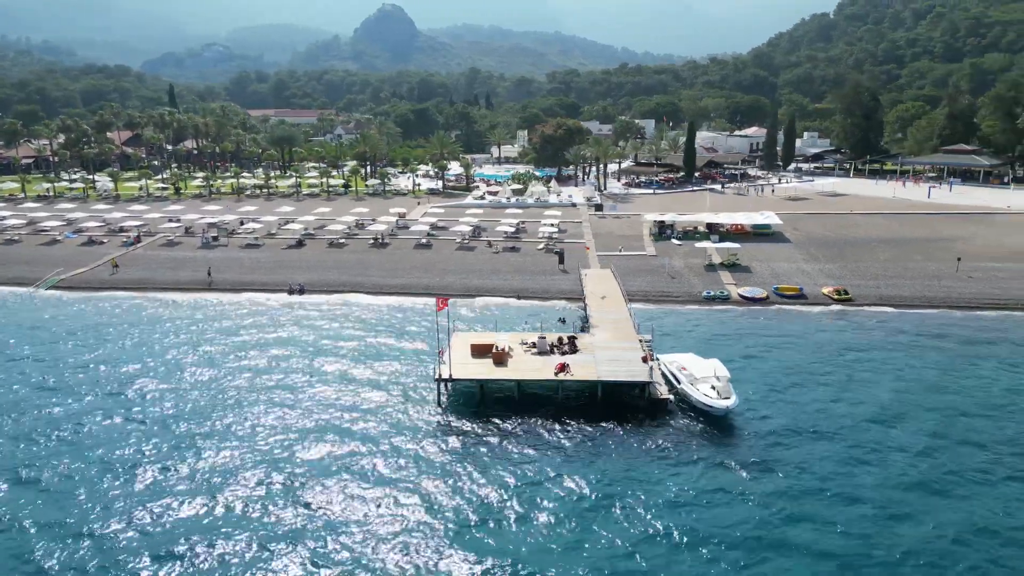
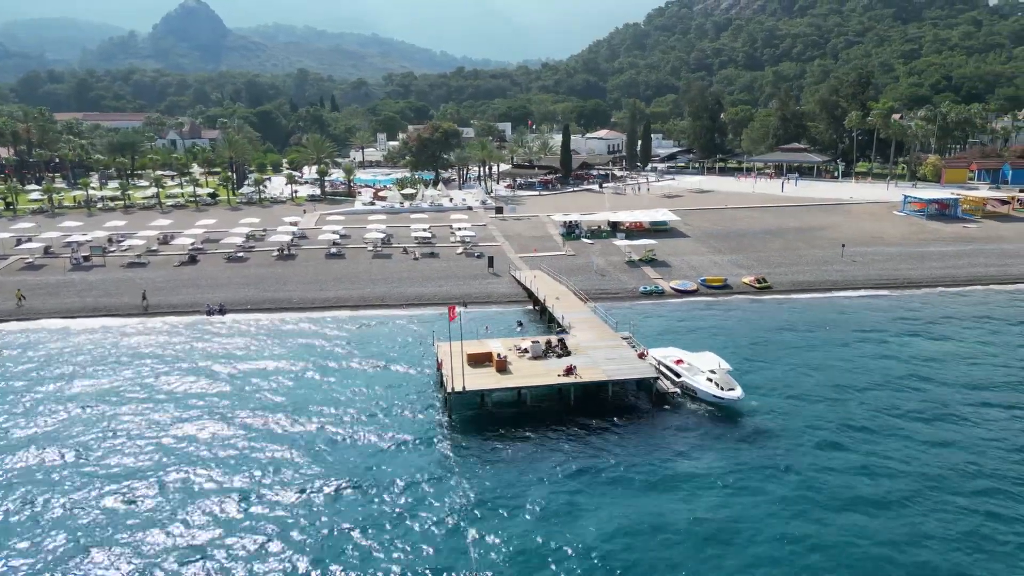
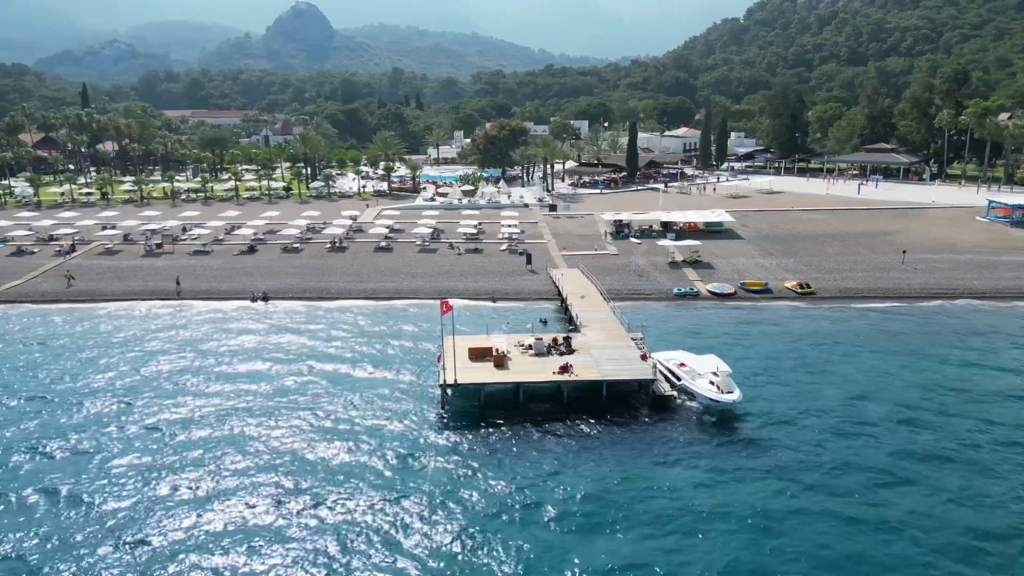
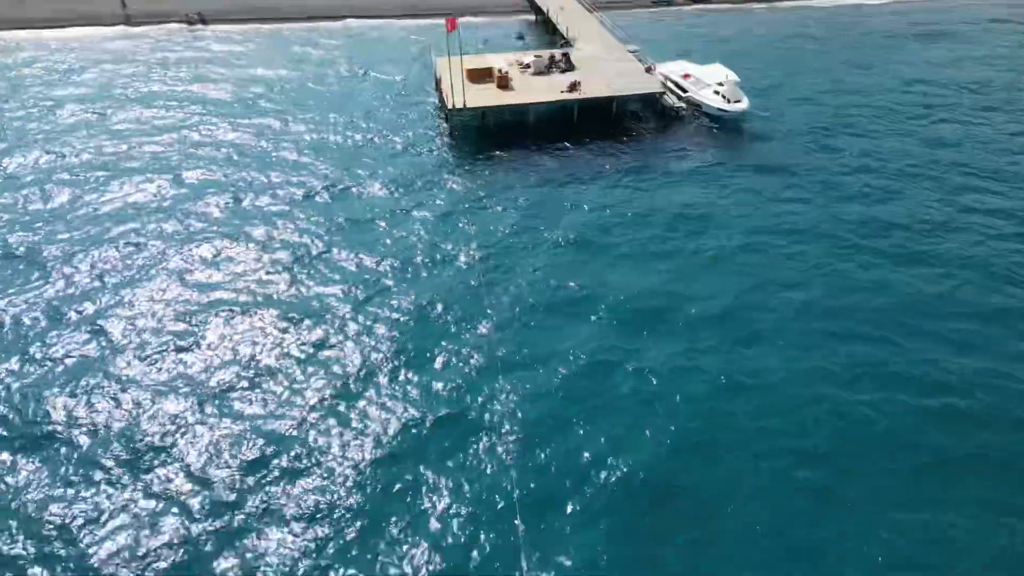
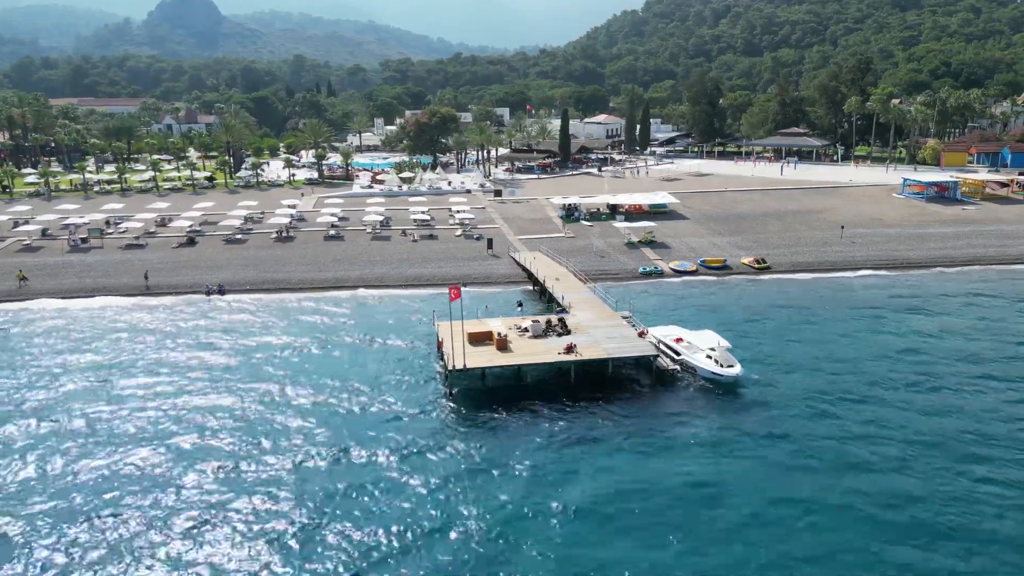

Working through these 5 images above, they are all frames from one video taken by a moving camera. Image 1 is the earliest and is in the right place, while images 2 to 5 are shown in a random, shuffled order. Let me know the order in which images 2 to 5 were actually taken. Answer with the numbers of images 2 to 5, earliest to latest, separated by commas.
3, 2, 5, 4
